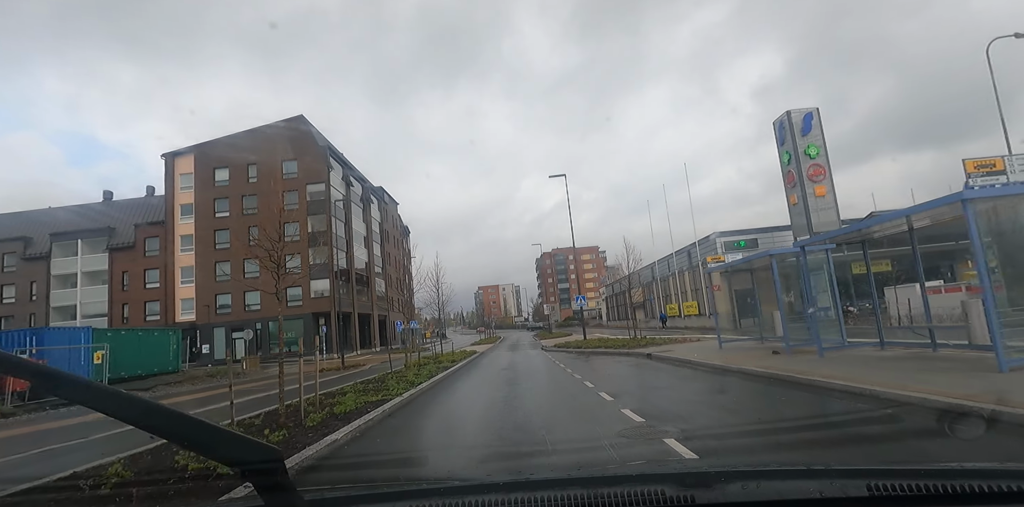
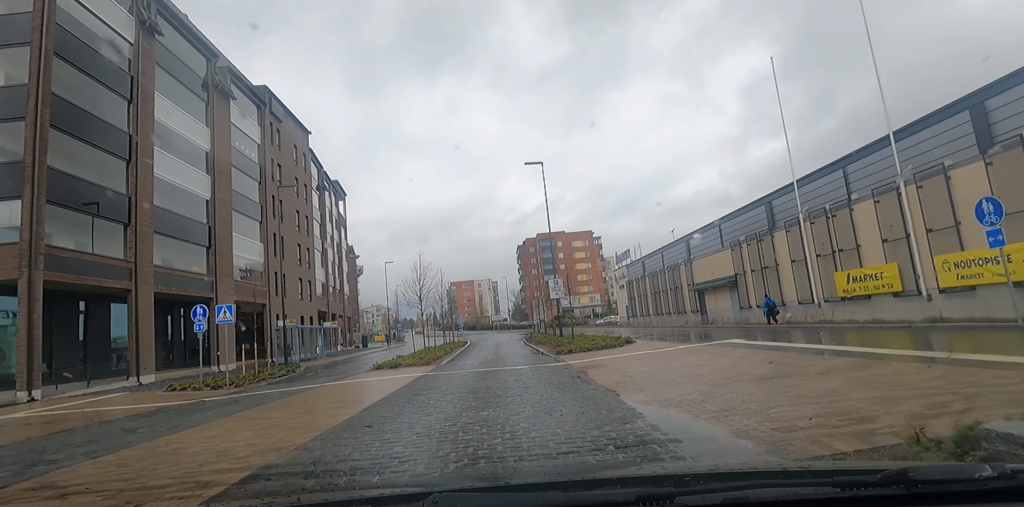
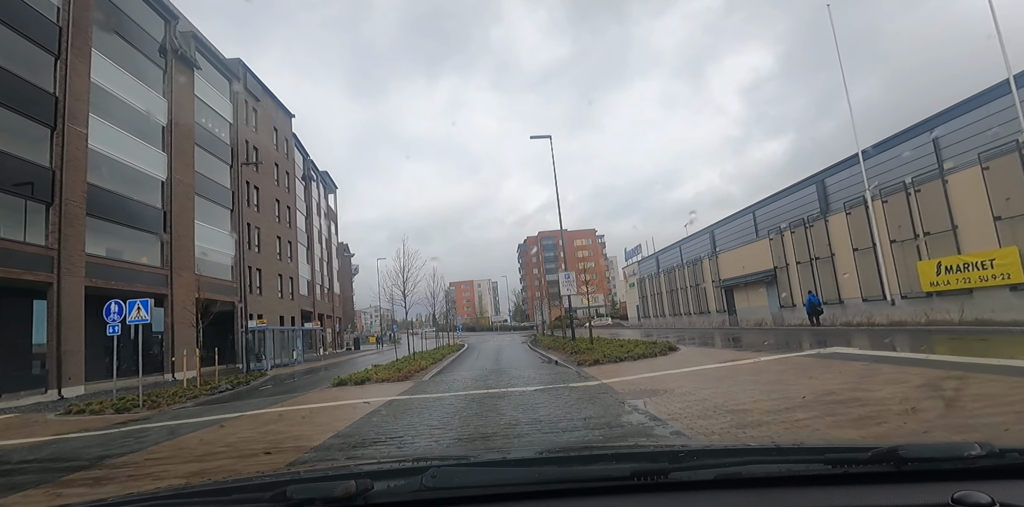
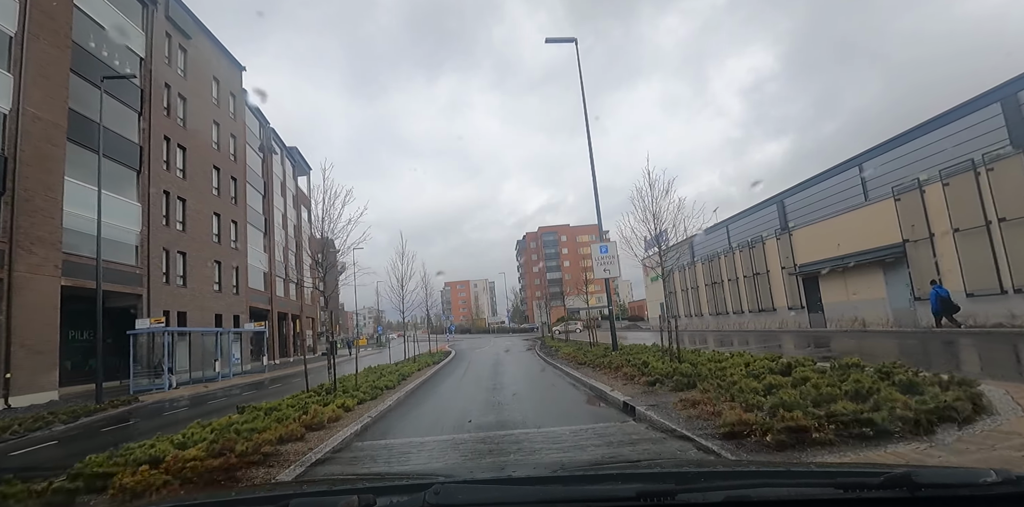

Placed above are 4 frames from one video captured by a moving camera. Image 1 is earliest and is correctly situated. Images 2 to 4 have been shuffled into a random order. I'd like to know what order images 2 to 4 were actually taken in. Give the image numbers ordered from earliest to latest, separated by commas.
2, 3, 4
